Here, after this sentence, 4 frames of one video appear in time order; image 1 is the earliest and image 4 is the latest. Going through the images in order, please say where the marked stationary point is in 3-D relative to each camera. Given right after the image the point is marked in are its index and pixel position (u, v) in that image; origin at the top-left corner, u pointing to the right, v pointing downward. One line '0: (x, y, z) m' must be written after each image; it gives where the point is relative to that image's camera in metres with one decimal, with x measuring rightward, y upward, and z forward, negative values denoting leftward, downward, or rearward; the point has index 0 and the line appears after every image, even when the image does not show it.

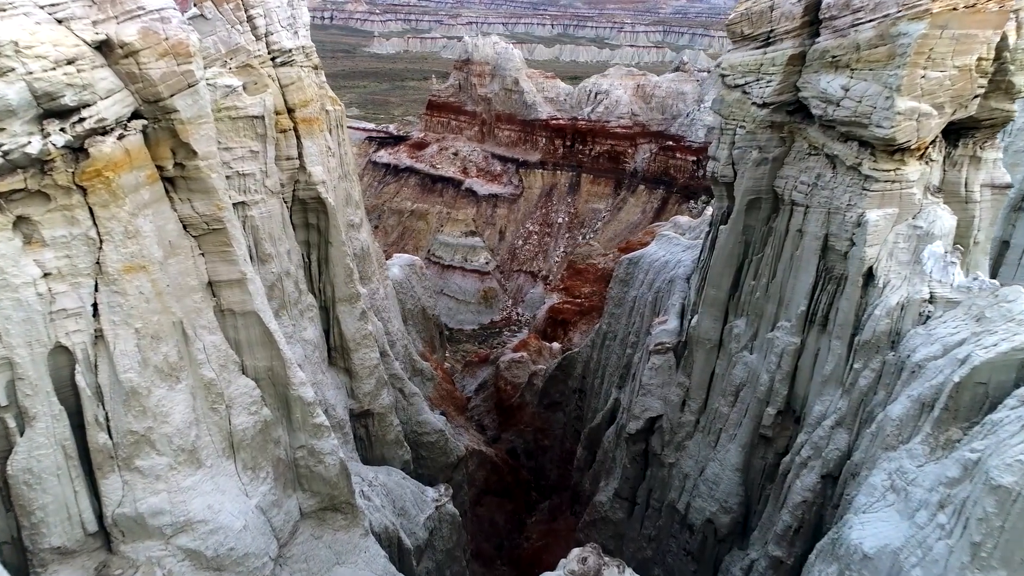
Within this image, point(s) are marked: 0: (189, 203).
0: (-2.7, +0.7, +6.4) m
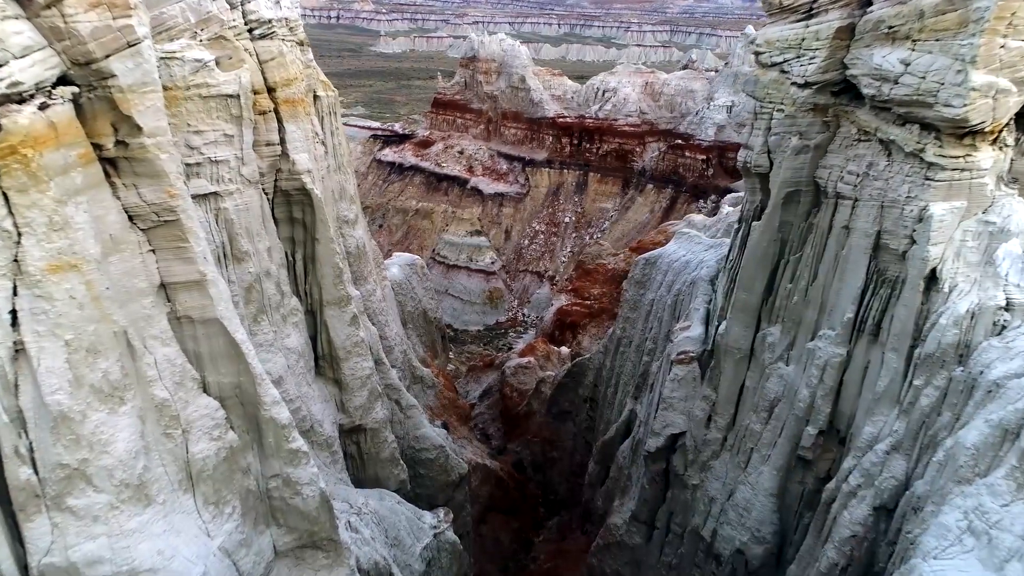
0: (-2.7, +0.7, +5.4) m
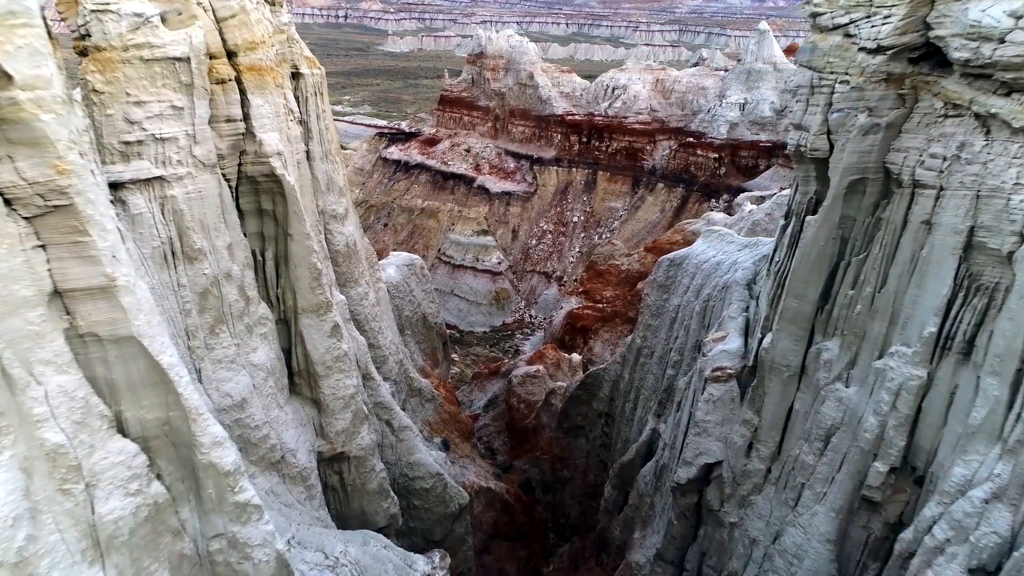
0: (-2.6, +0.6, +4.0) m
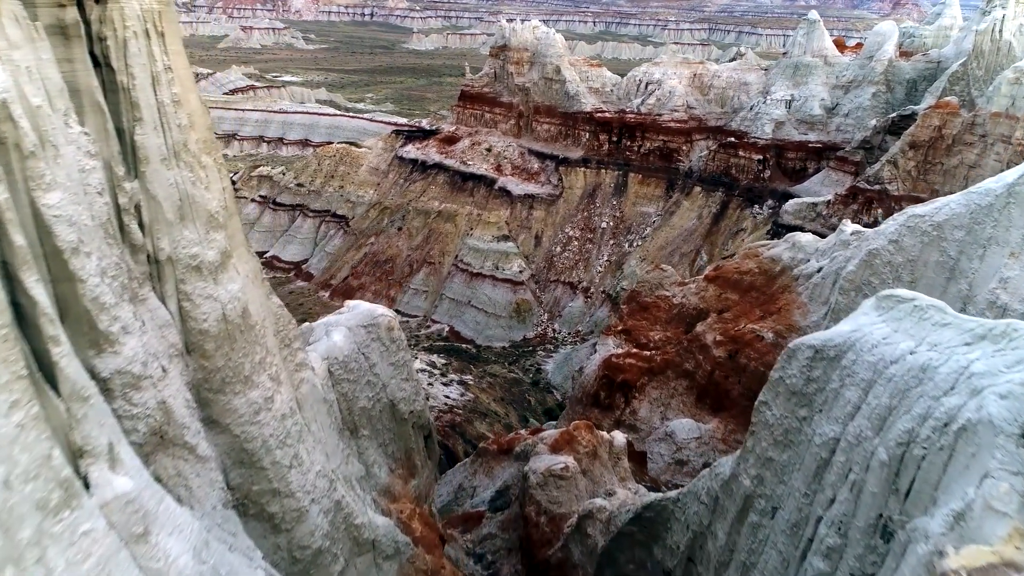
0: (-2.7, -0.3, -1.3) m
